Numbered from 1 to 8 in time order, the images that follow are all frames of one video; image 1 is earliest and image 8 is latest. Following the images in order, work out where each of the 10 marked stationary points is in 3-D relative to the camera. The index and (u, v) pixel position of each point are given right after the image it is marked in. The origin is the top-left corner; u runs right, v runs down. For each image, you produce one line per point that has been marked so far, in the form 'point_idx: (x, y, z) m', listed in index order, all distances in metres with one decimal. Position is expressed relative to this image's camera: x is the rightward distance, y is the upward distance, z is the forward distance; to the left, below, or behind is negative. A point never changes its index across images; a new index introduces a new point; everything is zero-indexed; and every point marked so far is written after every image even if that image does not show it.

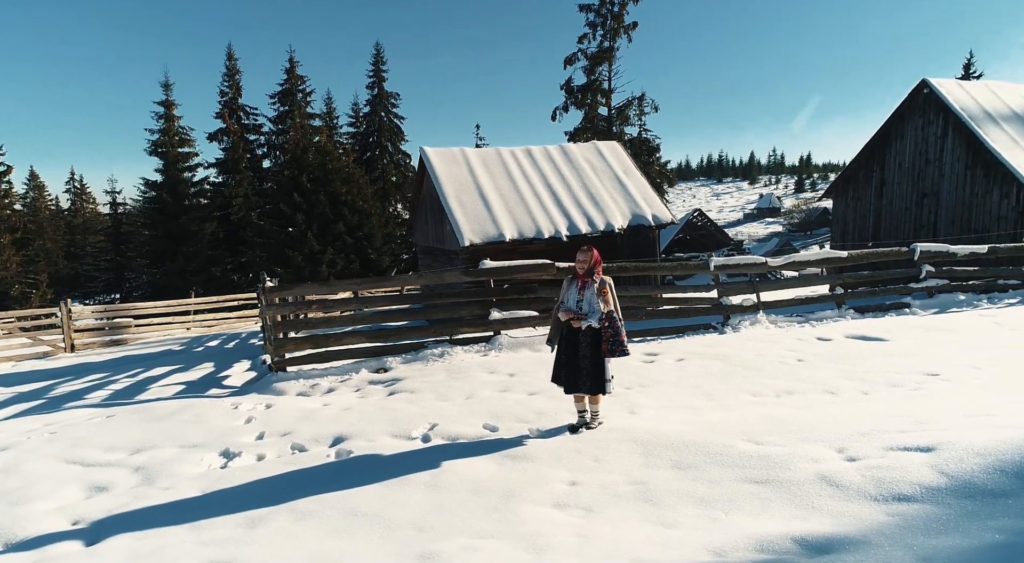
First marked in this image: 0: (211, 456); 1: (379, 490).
0: (-2.2, -1.3, +4.5) m
1: (-0.8, -1.3, +3.6) m
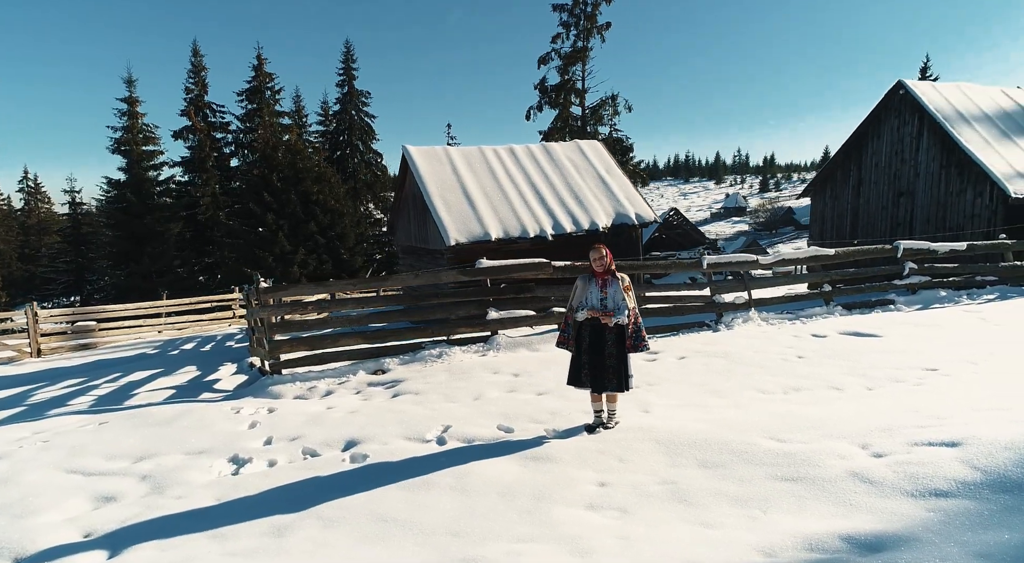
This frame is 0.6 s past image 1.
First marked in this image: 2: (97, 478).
0: (-2.1, -1.3, +4.4) m
1: (-0.6, -1.3, +3.5) m
2: (-2.8, -1.4, +4.1) m
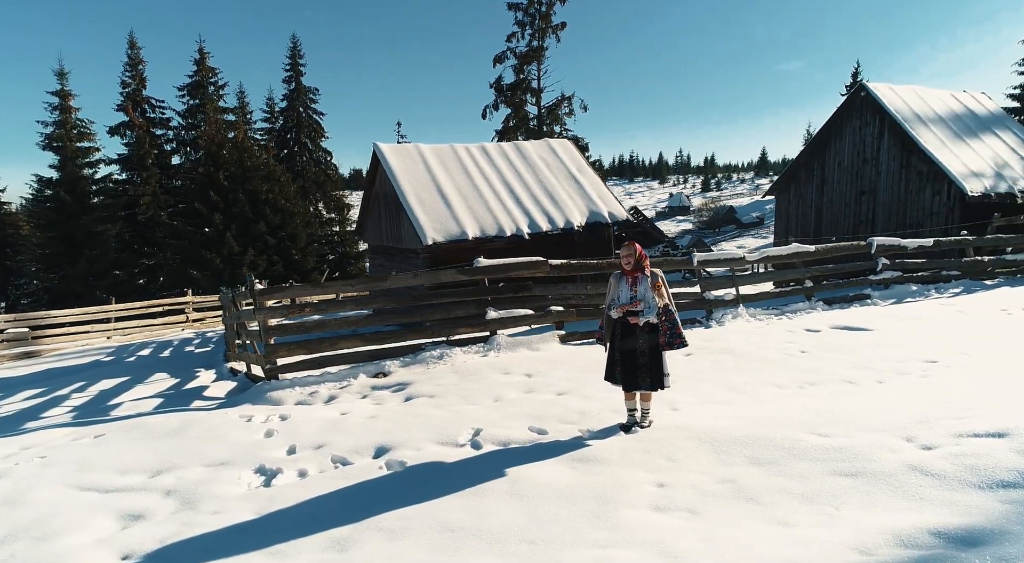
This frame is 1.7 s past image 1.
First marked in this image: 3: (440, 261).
0: (-1.8, -1.3, +4.1) m
1: (-0.3, -1.3, +3.4) m
2: (-2.5, -1.4, +3.8) m
3: (-2.3, +0.6, +18.7) m
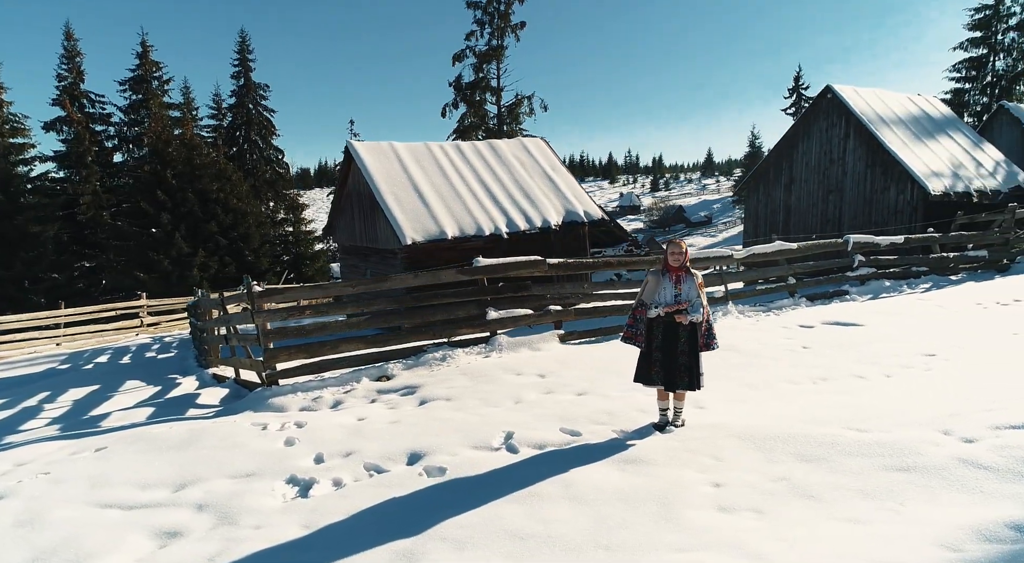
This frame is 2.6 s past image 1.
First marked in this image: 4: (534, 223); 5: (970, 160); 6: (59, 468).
0: (-1.5, -1.3, +4.0) m
1: (+0.1, -1.3, +3.3) m
2: (-2.2, -1.4, +3.6) m
3: (-2.9, +0.6, +18.5) m
4: (+0.6, +1.8, +19.0) m
5: (+14.5, +3.8, +19.2) m
6: (-3.4, -1.4, +4.5) m
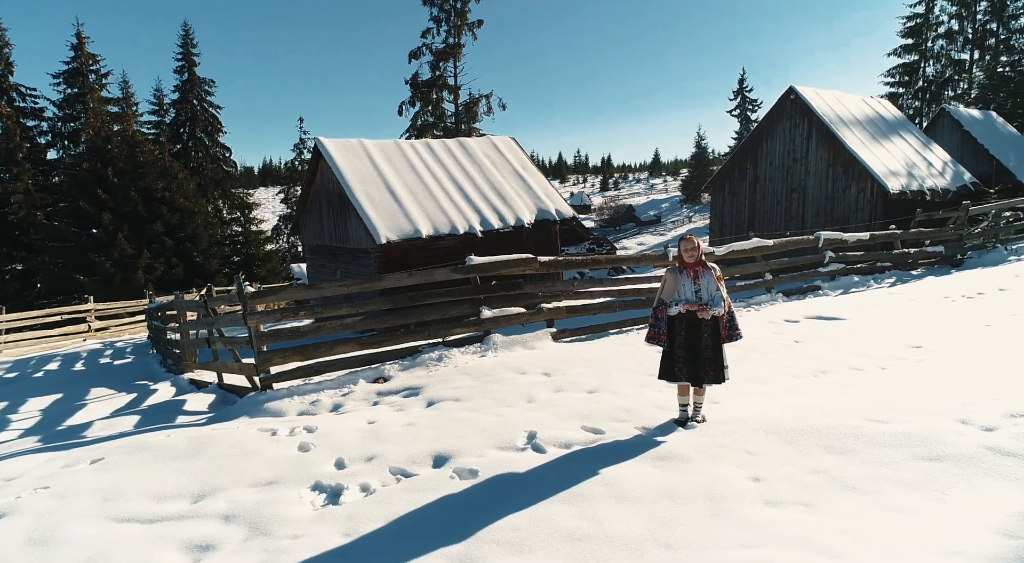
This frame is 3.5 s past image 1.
0: (-1.3, -1.3, +3.8) m
1: (+0.3, -1.2, +3.3) m
2: (-2.0, -1.4, +3.4) m
3: (-3.7, +0.6, +18.2) m
4: (-0.2, +1.9, +18.9) m
5: (+13.6, +4.0, +20.0) m
6: (-3.2, -1.4, +4.2) m
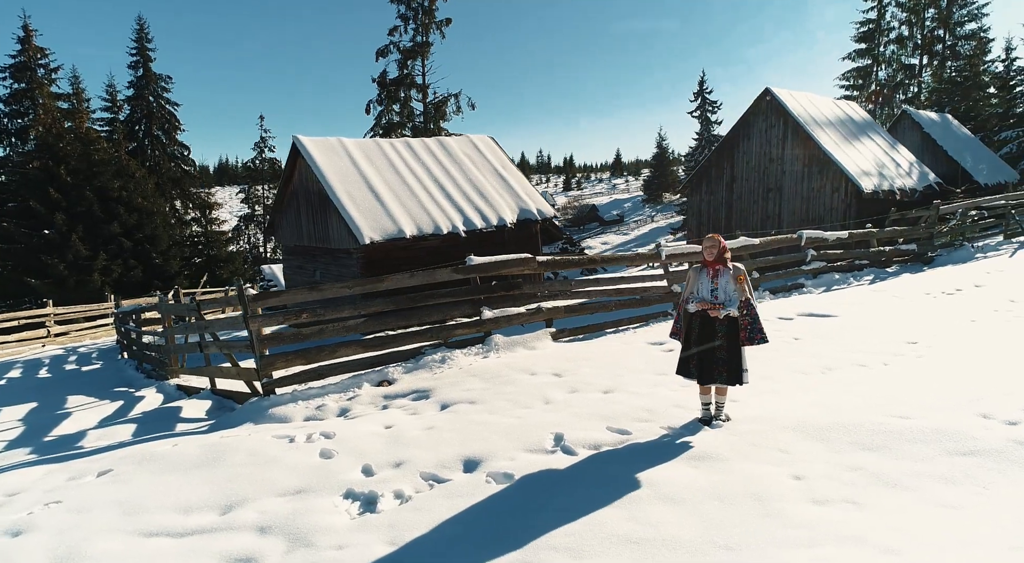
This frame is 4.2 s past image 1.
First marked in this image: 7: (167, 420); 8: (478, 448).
0: (-1.1, -1.4, +3.7) m
1: (+0.6, -1.2, +3.2) m
2: (-1.7, -1.4, +3.3) m
3: (-4.1, +0.6, +18.0) m
4: (-0.7, +1.9, +18.9) m
5: (+13.0, +4.1, +20.6) m
6: (-3.0, -1.4, +4.0) m
7: (-3.8, -1.5, +6.6) m
8: (-0.2, -1.2, +4.3) m
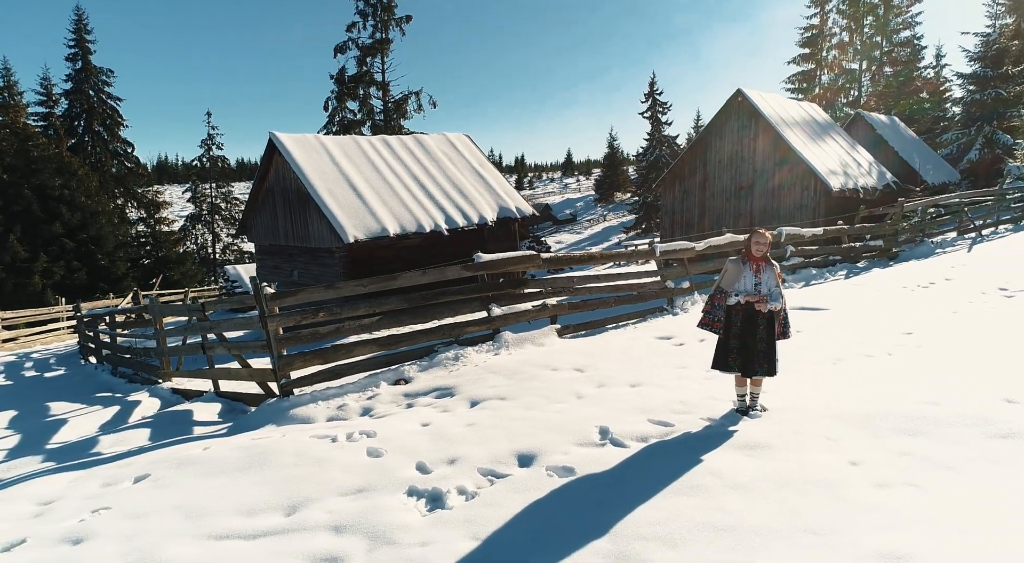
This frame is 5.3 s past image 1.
0: (-0.7, -1.3, +3.7) m
1: (+1.0, -1.2, +3.3) m
2: (-1.3, -1.4, +3.2) m
3: (-4.6, +0.7, +17.7) m
4: (-1.2, +1.9, +18.8) m
5: (+12.4, +4.3, +21.4) m
6: (-2.6, -1.4, +3.9) m
7: (-3.5, -1.5, +6.4) m
8: (+0.1, -1.2, +4.4) m
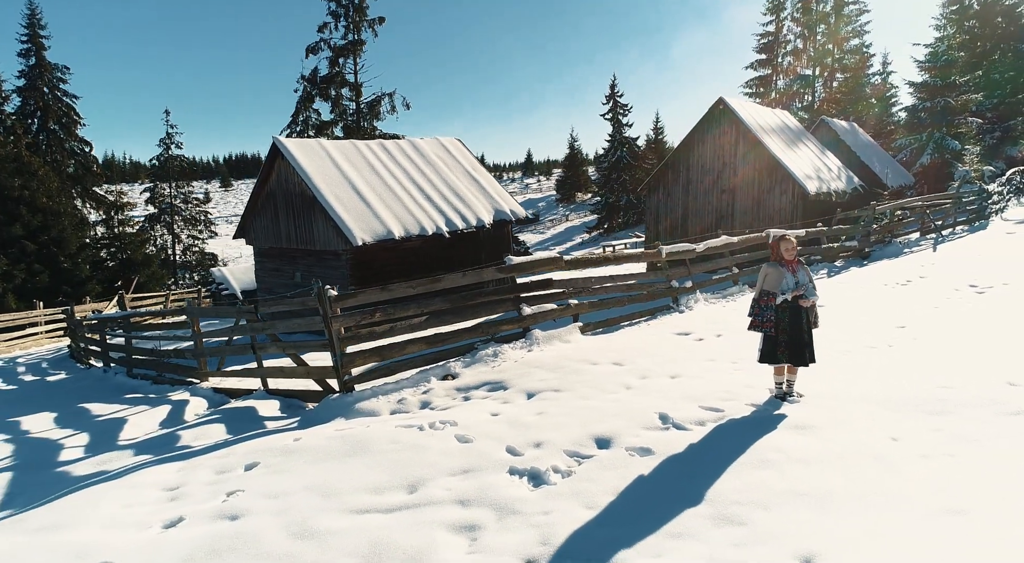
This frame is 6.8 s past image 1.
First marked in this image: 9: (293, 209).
0: (0.0, -1.4, +4.2) m
1: (+1.7, -1.2, +3.9) m
2: (-0.6, -1.4, +3.7) m
3: (-4.5, +0.6, +18.1) m
4: (-1.1, +1.9, +19.3) m
5: (+12.3, +4.4, +22.4) m
6: (-2.0, -1.5, +4.4) m
7: (-3.0, -1.6, +6.8) m
8: (+0.7, -1.2, +4.9) m
9: (-7.2, +2.4, +20.0) m
